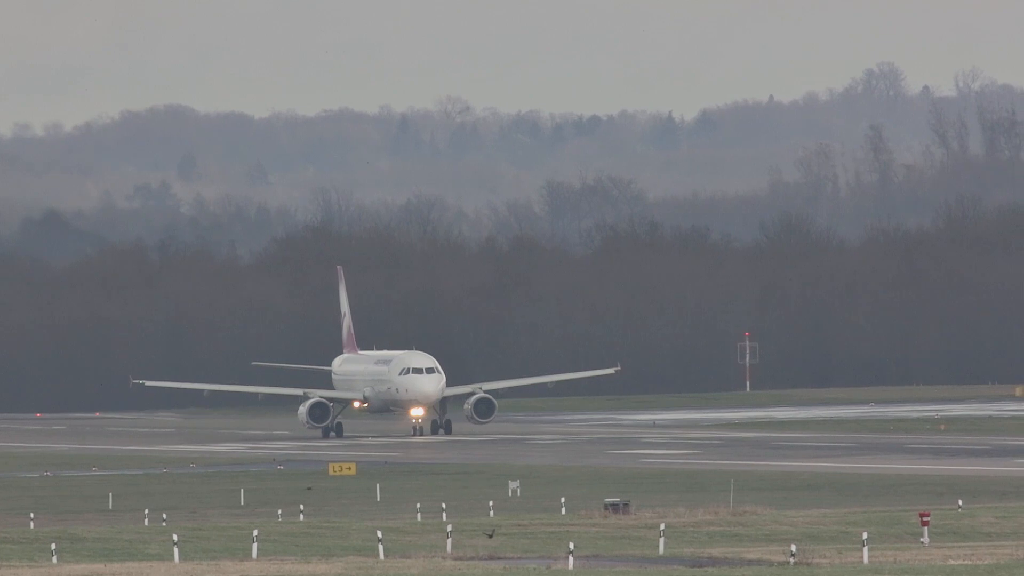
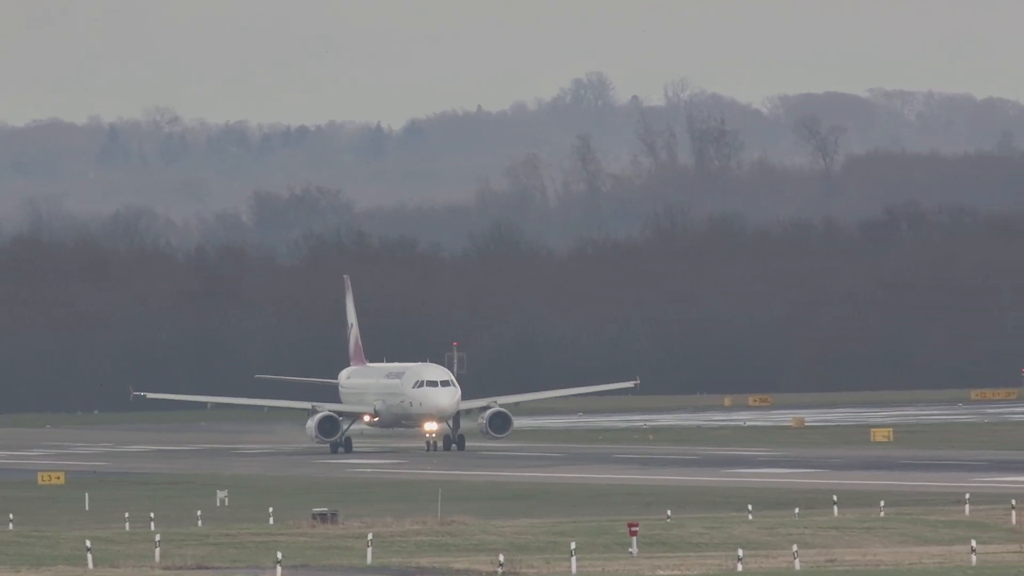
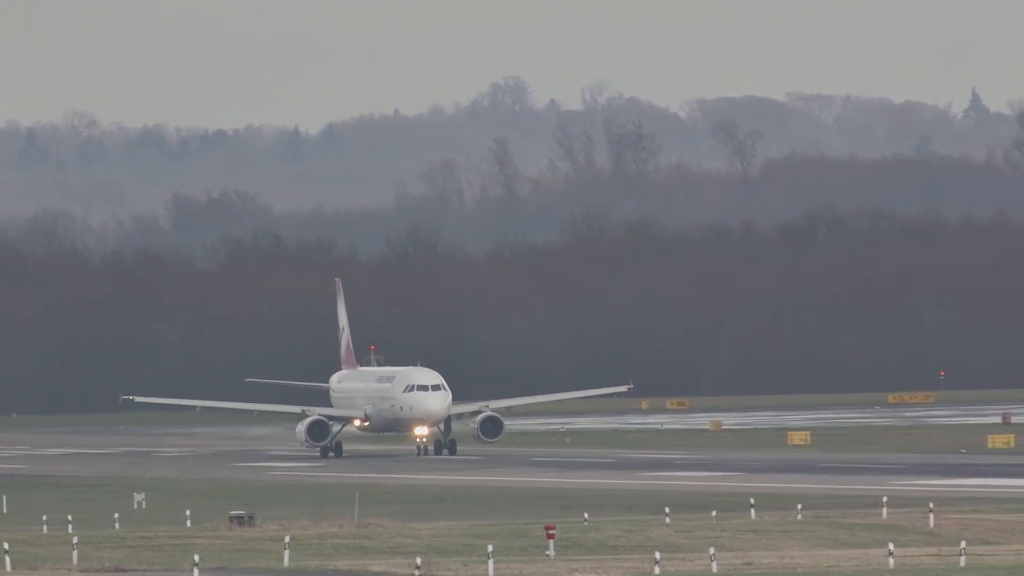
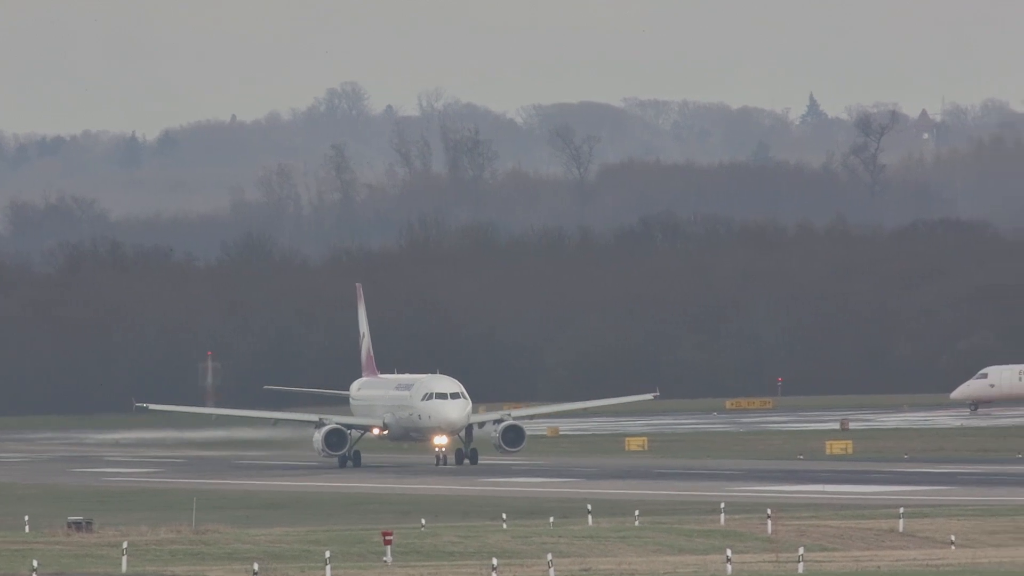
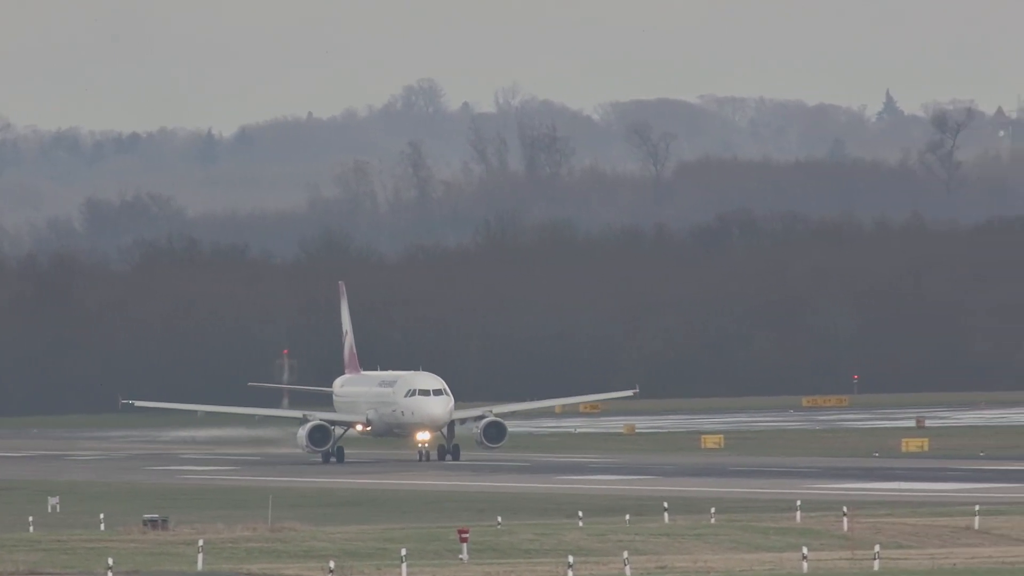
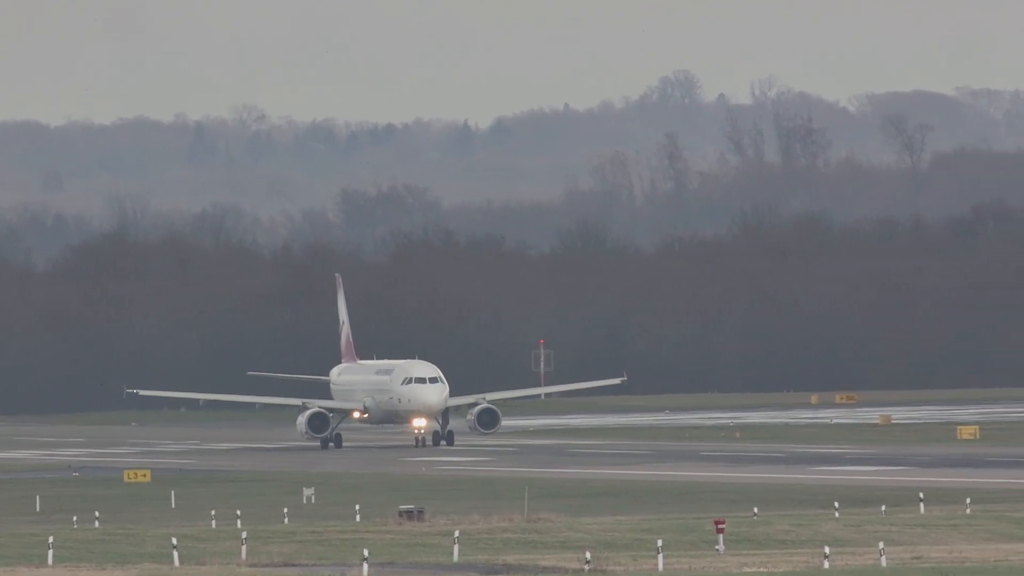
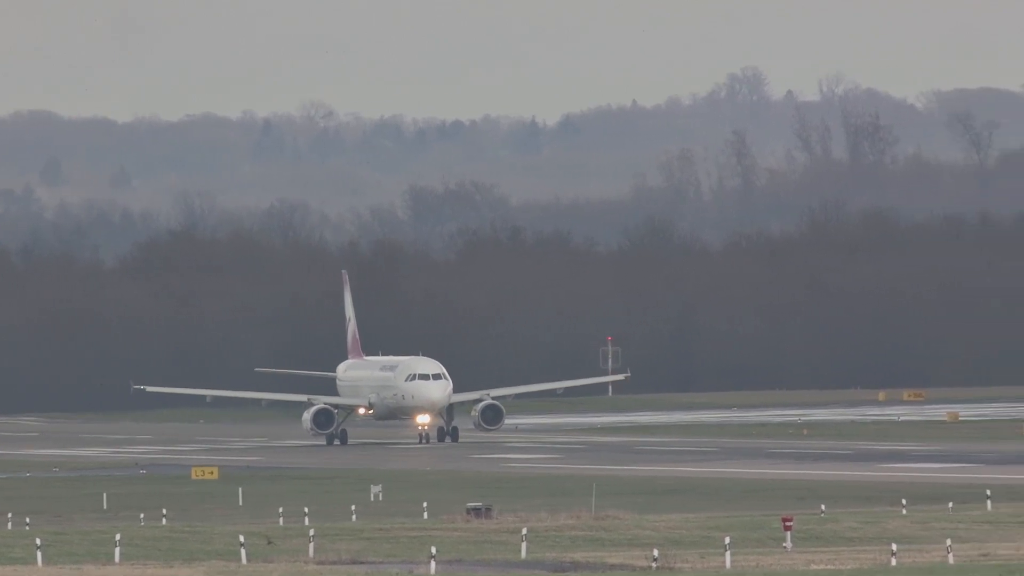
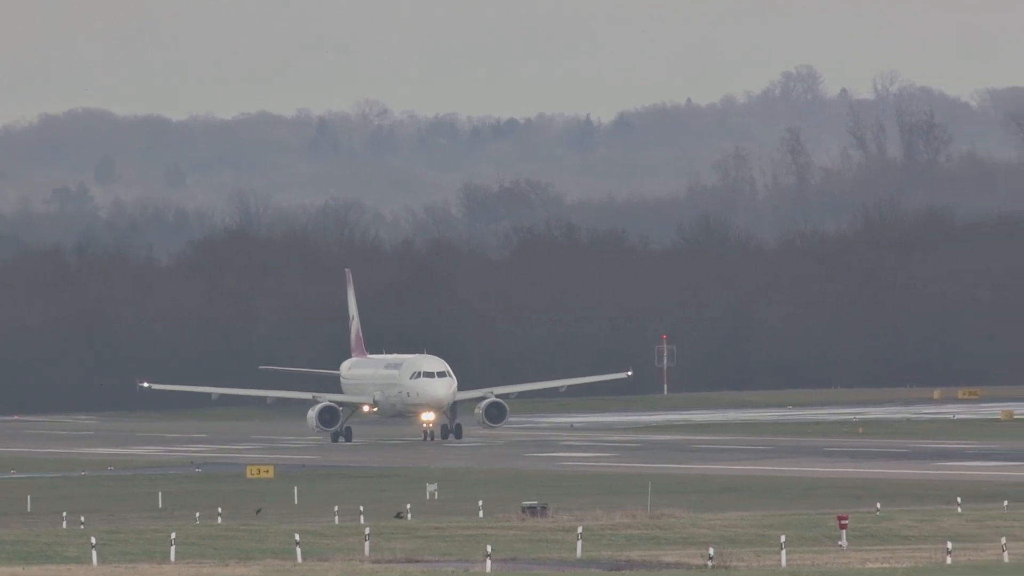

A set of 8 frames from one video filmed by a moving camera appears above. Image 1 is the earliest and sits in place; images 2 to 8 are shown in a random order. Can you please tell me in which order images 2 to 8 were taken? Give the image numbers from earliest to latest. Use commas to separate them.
8, 7, 6, 2, 3, 5, 4
